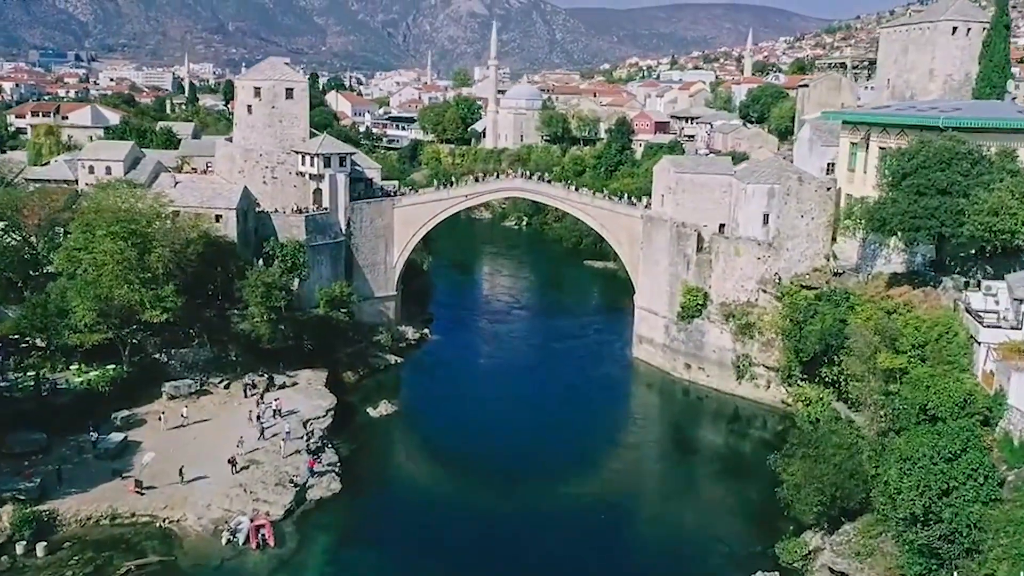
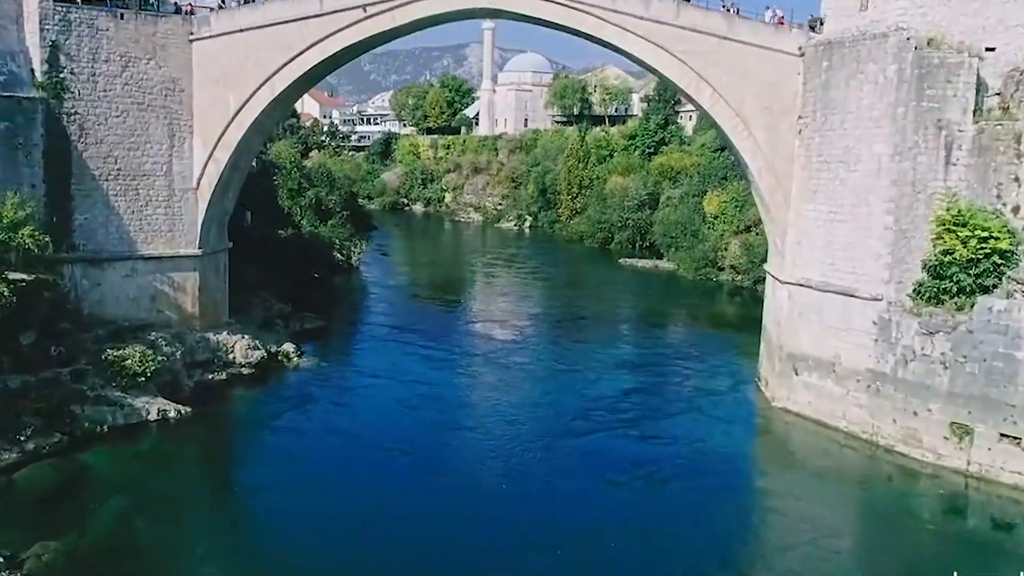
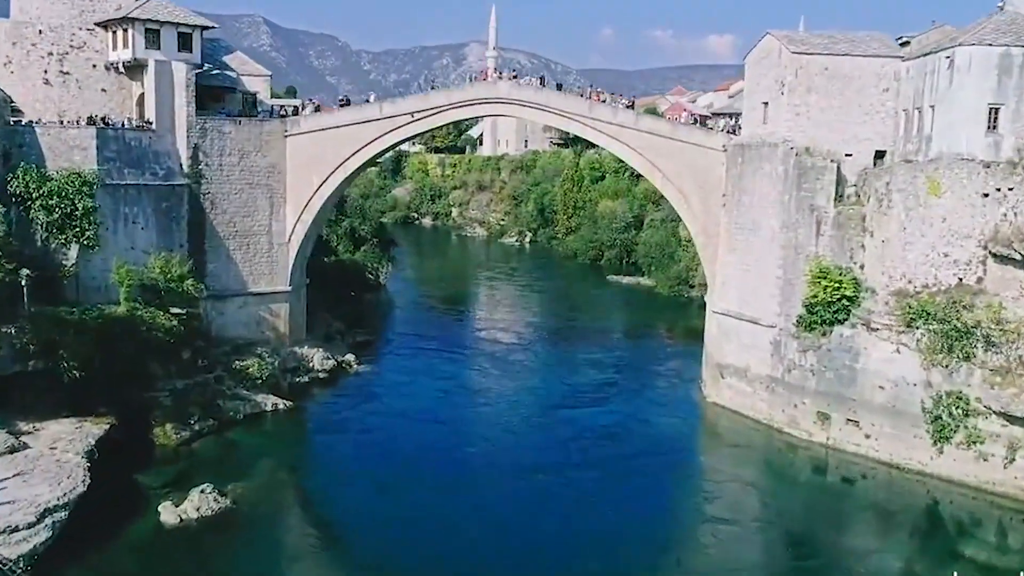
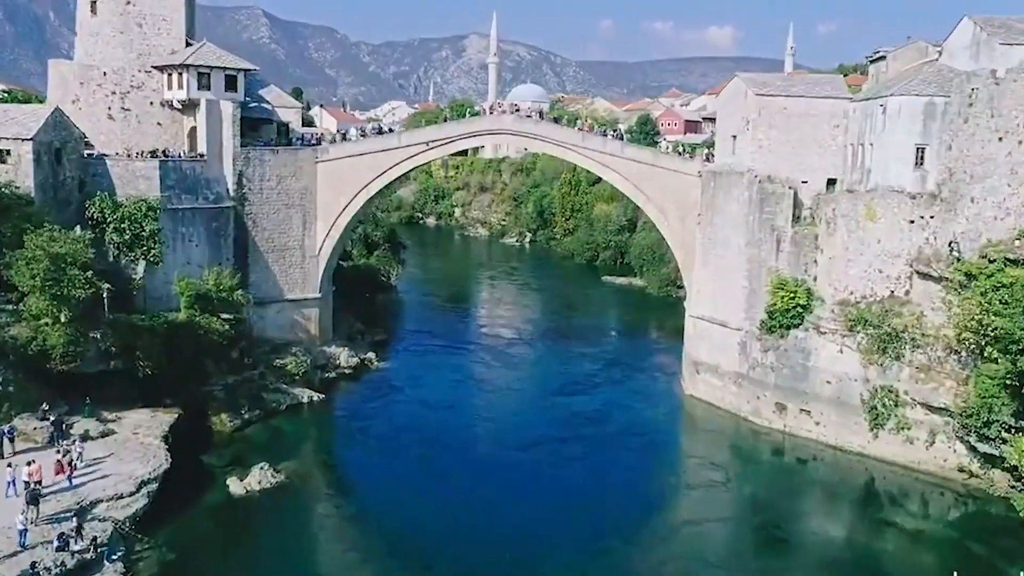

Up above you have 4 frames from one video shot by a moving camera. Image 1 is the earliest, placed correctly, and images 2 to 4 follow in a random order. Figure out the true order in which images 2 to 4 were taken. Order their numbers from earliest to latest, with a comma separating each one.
4, 3, 2
